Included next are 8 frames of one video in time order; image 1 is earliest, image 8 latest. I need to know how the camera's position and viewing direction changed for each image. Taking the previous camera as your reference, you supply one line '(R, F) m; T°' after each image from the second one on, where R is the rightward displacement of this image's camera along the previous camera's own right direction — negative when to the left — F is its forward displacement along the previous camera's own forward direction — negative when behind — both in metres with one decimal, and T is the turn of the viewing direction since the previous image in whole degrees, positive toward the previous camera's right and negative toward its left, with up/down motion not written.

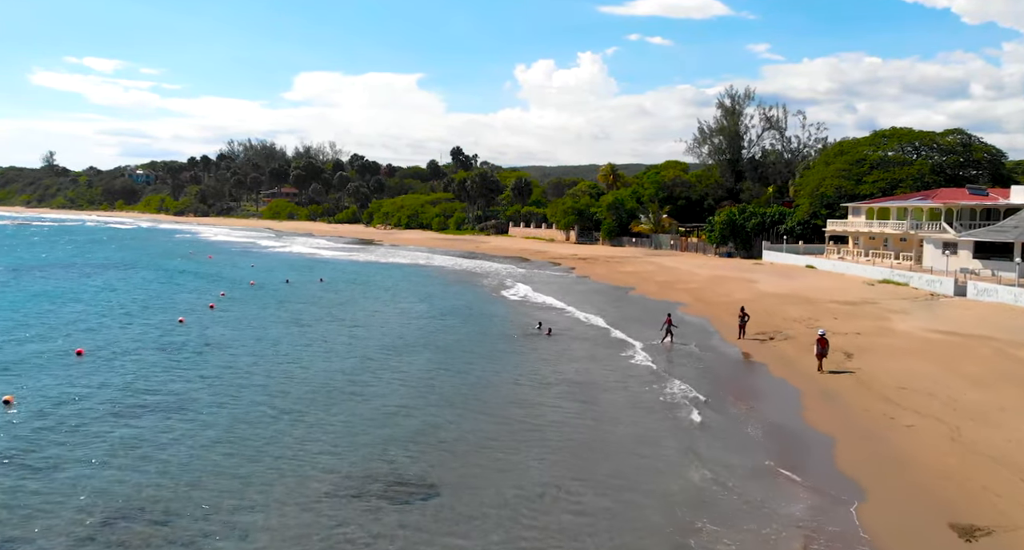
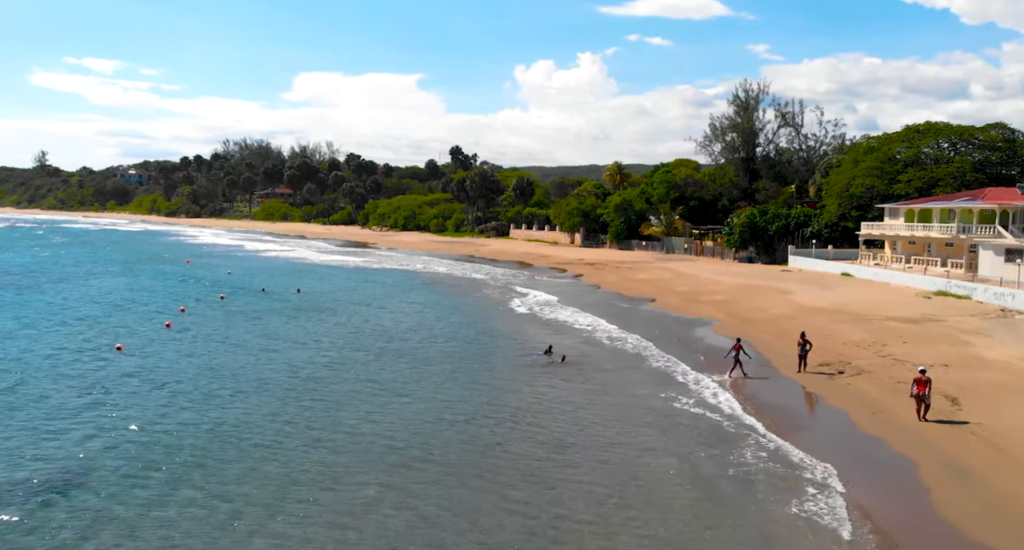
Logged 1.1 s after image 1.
(-0.2, +5.3) m; 0°
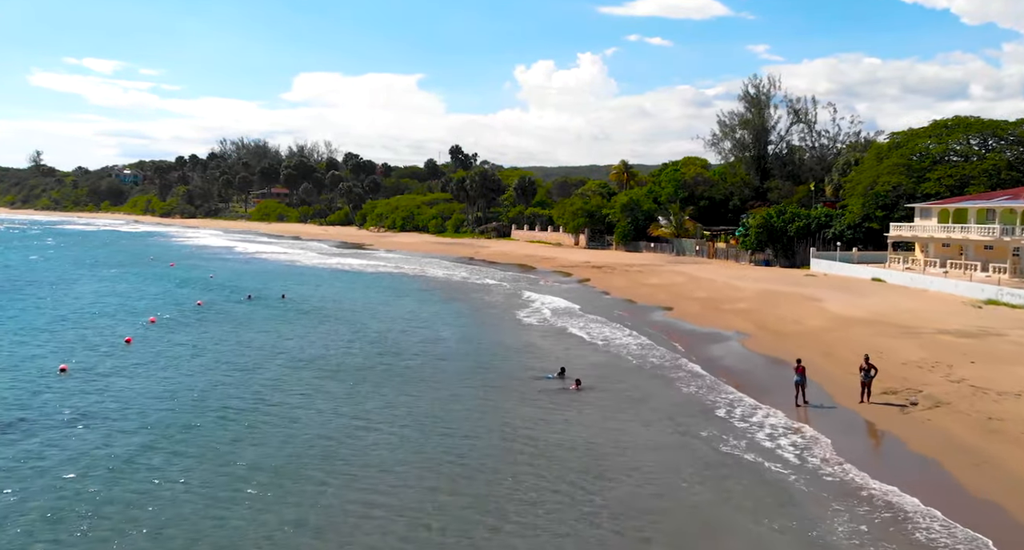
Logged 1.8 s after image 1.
(-0.2, +3.7) m; 0°
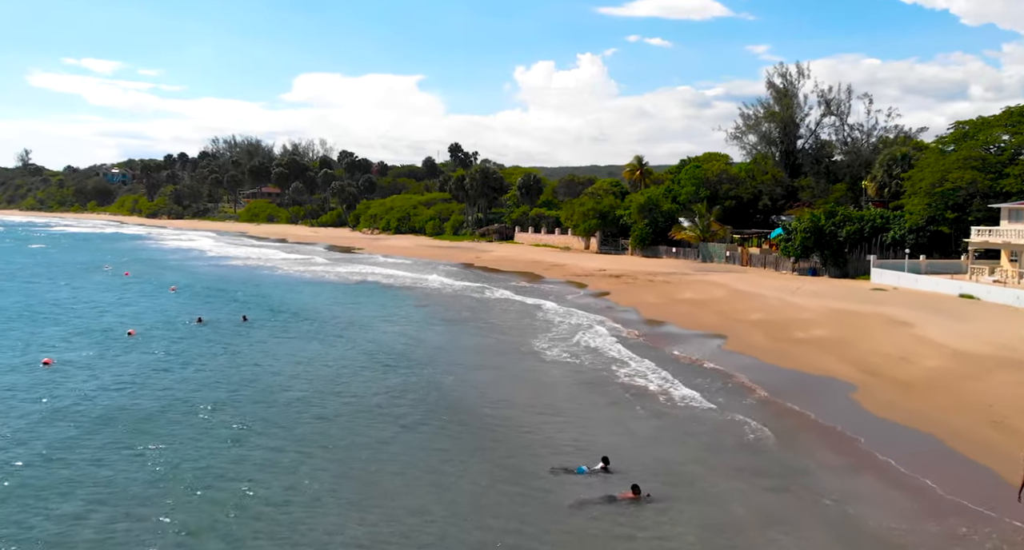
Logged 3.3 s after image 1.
(-0.4, +8.2) m; 0°
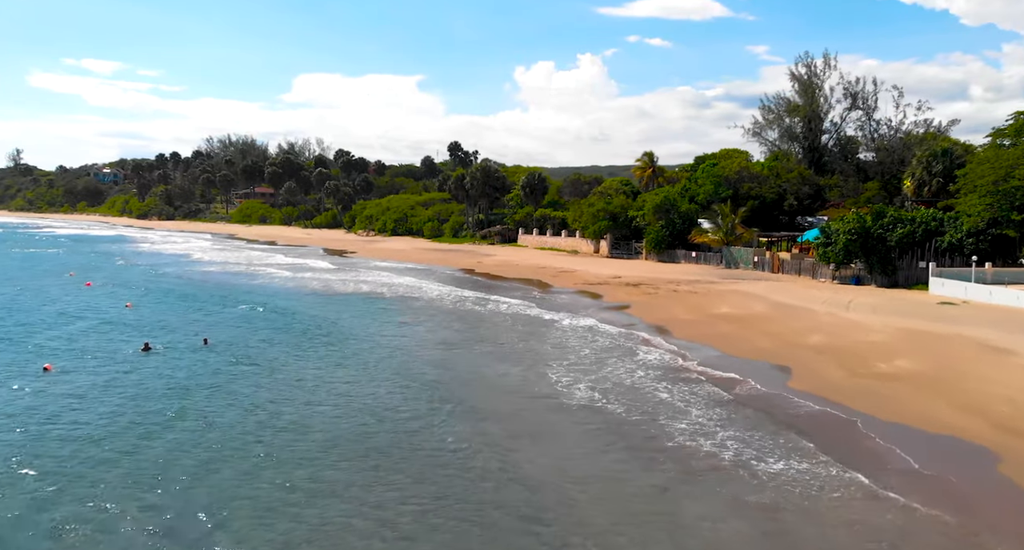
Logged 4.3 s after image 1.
(-0.3, +5.8) m; 0°
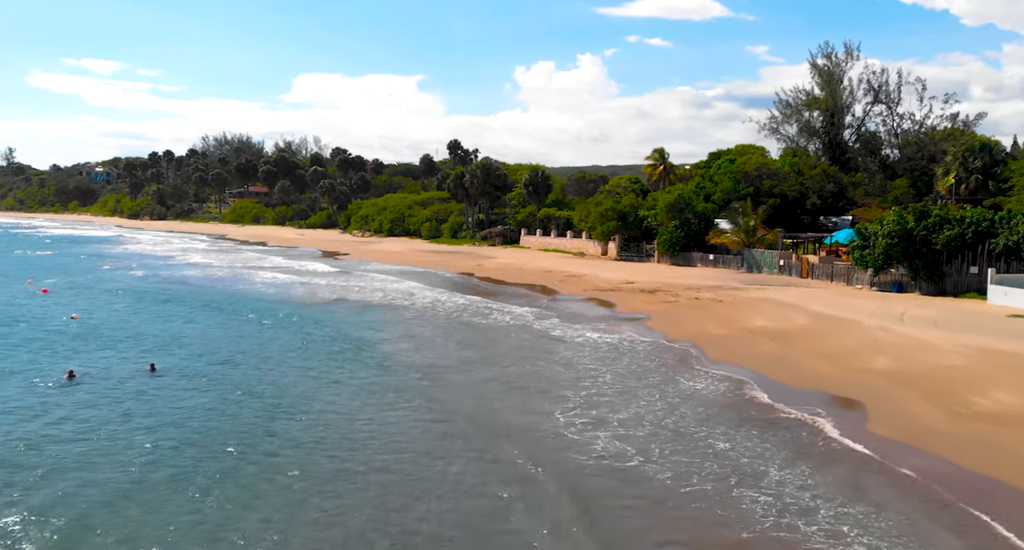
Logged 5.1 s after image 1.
(-0.2, +4.6) m; 0°
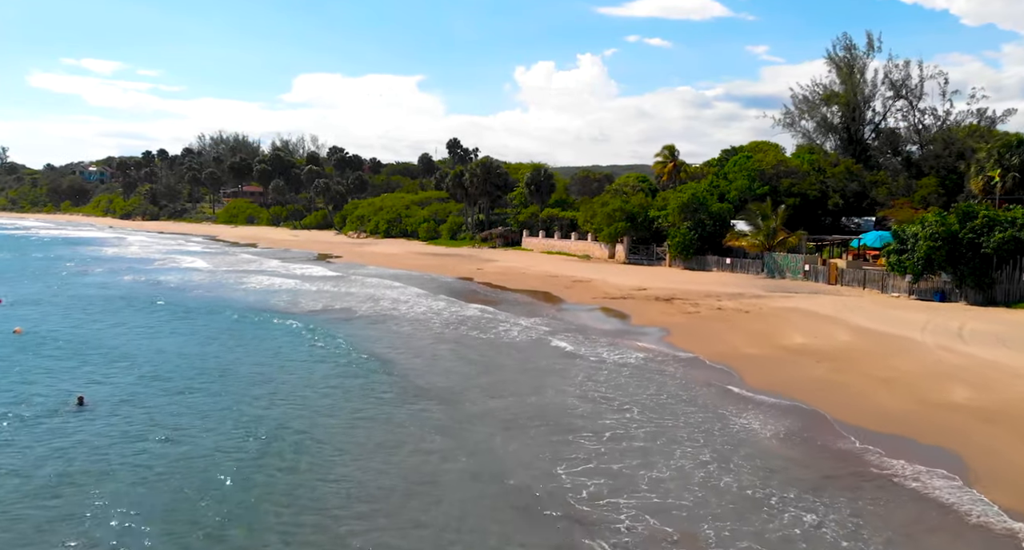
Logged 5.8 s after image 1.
(-0.1, +3.9) m; 0°
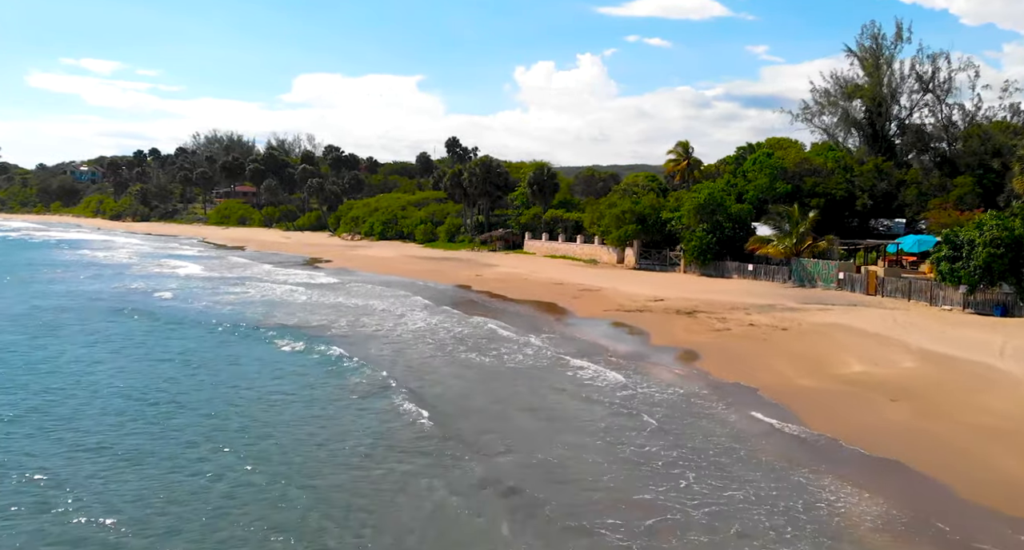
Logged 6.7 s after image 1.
(-0.1, +4.6) m; 0°
